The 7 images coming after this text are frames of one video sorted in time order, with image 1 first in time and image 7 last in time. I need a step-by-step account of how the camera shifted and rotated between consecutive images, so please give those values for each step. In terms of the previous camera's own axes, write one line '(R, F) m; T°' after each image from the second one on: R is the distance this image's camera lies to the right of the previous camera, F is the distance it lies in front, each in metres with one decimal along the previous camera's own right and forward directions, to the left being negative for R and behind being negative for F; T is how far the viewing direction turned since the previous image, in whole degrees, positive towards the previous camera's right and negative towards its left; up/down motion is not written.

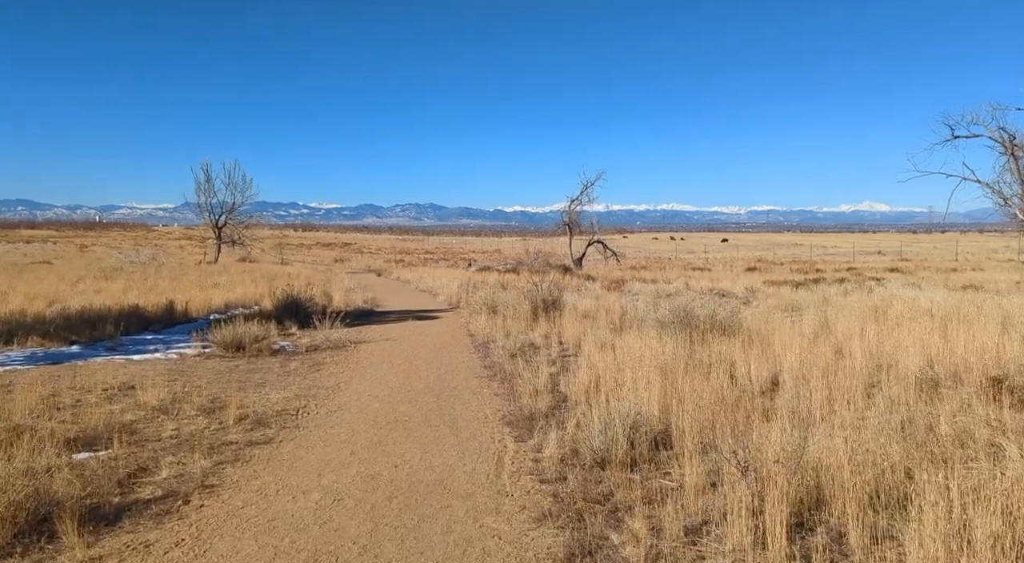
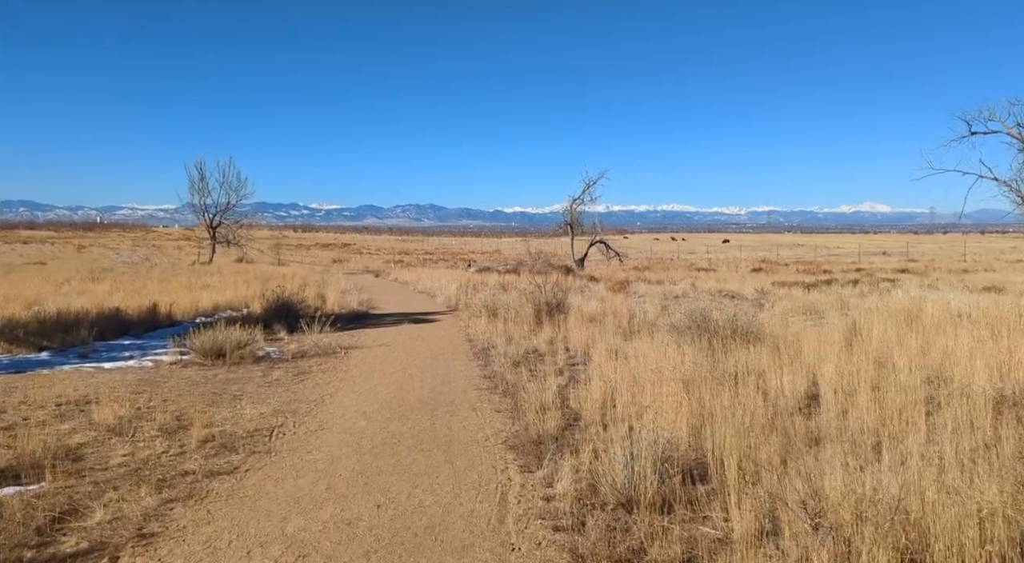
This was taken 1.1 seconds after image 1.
(0.0, +1.0) m; 0°
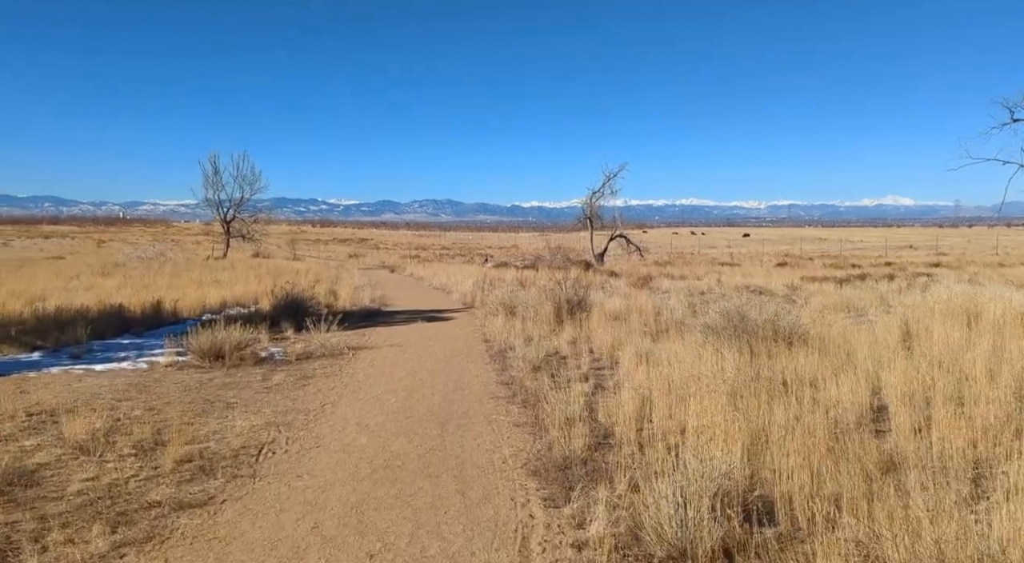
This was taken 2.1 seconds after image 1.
(0.0, +0.9) m; -1°
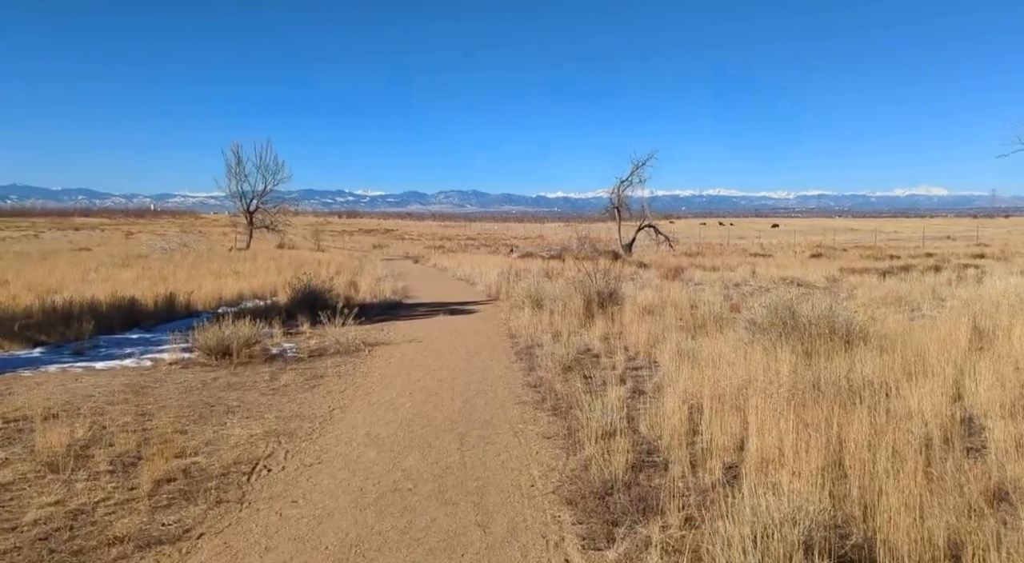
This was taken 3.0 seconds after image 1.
(0.0, +0.9) m; -2°
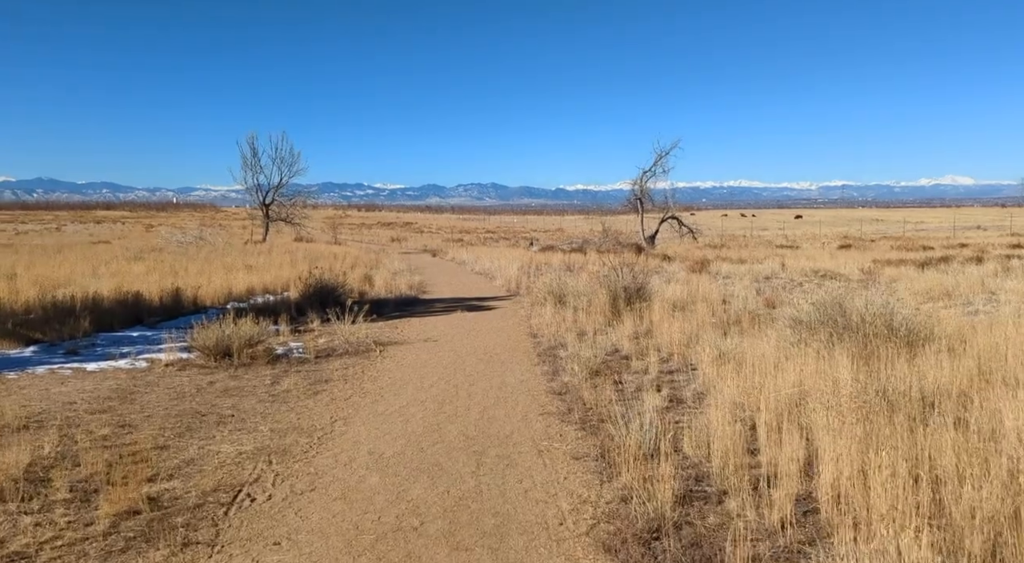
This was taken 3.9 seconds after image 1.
(0.0, +0.9) m; -2°
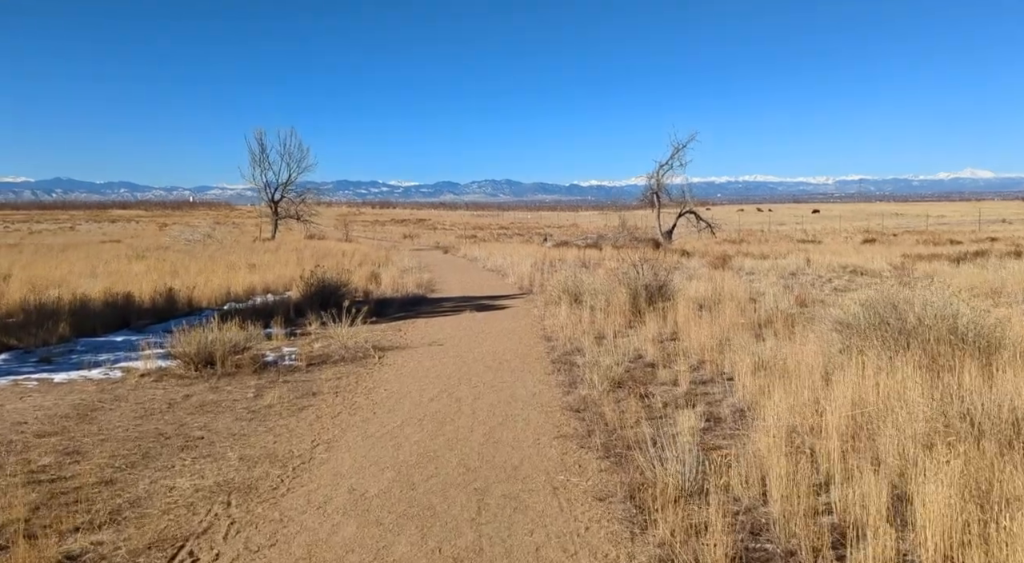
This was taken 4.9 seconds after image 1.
(0.0, +1.0) m; -1°
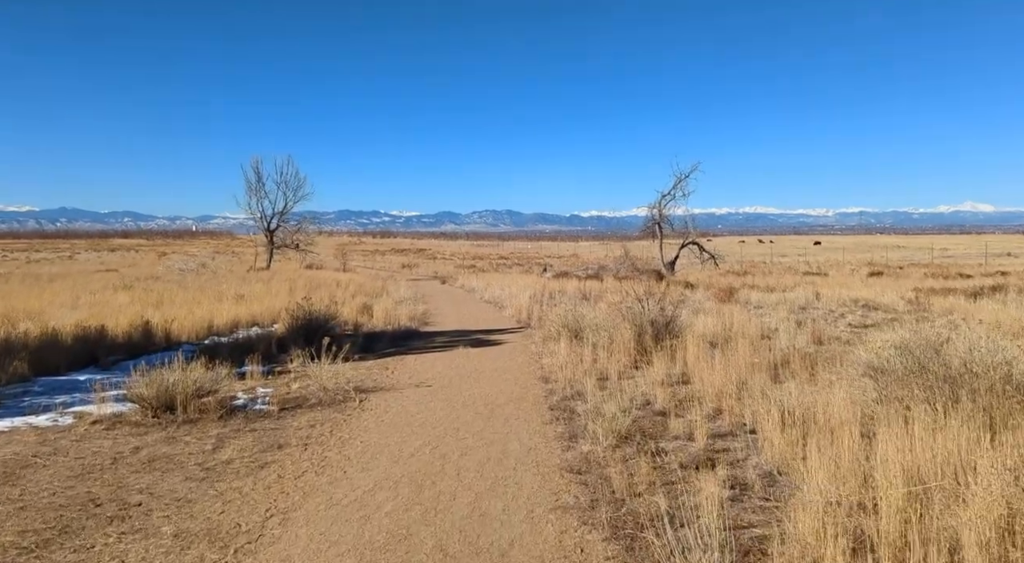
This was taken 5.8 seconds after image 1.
(+0.1, +0.8) m; 0°
